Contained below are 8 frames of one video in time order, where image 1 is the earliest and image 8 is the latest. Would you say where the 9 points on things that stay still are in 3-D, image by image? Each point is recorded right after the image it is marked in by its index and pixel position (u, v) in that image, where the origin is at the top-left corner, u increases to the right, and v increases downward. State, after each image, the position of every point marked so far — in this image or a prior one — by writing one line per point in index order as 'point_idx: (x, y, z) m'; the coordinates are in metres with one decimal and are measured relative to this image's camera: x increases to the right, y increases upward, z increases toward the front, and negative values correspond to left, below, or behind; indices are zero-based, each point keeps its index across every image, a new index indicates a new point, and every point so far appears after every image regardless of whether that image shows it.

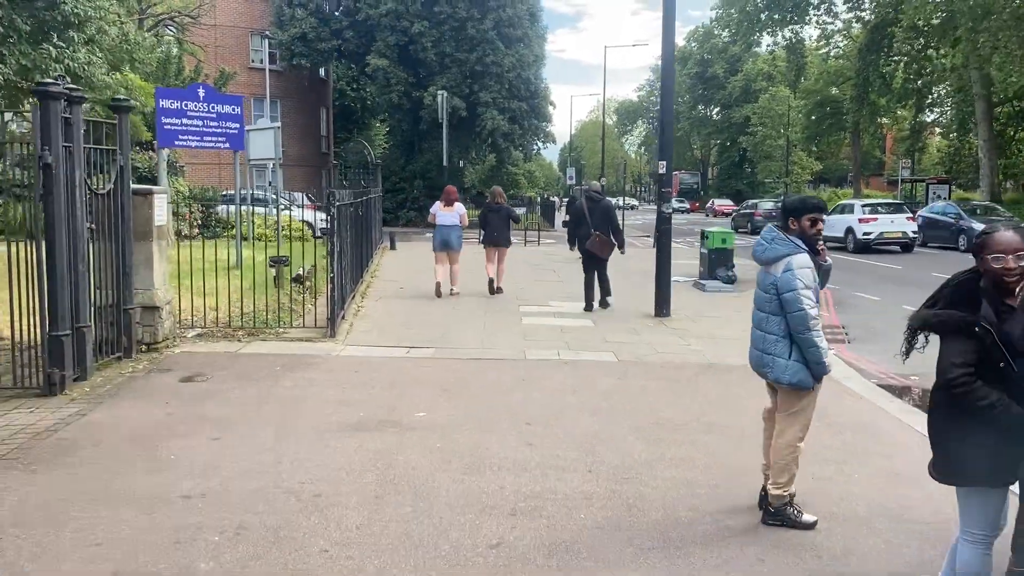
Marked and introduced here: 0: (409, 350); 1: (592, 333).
0: (-1.0, -0.6, +8.0) m
1: (+0.9, -0.5, +9.3) m
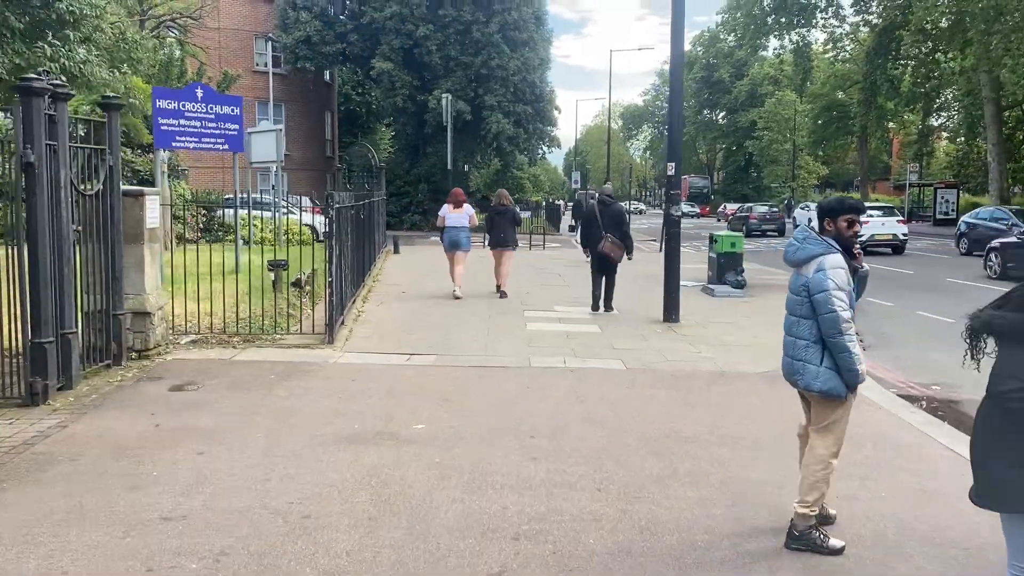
0: (-0.9, -0.6, +7.7) m
1: (+0.9, -0.5, +9.0) m
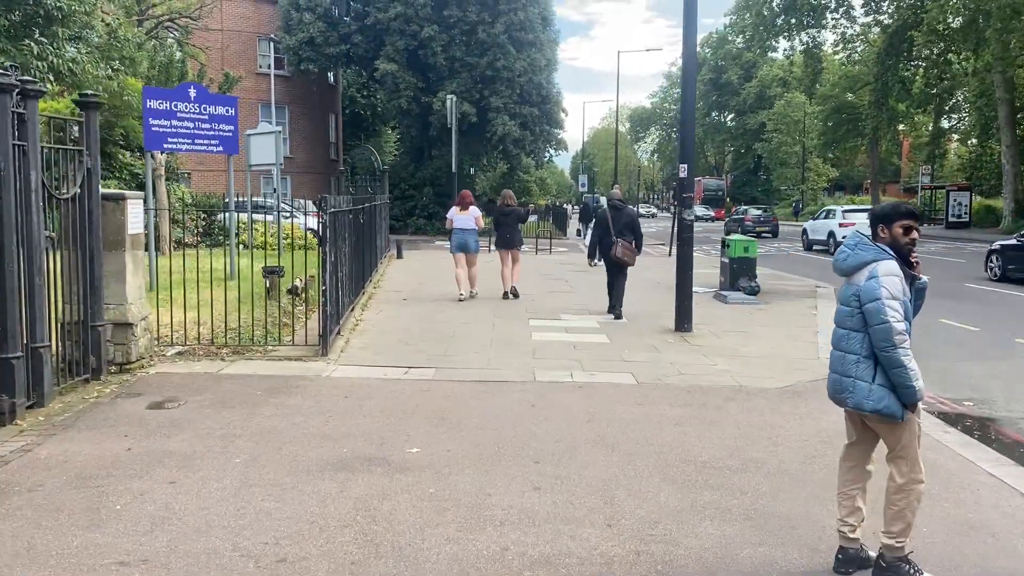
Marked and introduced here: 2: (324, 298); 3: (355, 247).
0: (-0.9, -0.7, +7.3) m
1: (+1.0, -0.6, +8.6) m
2: (-1.7, -0.1, +7.8) m
3: (-2.0, +0.5, +10.8) m
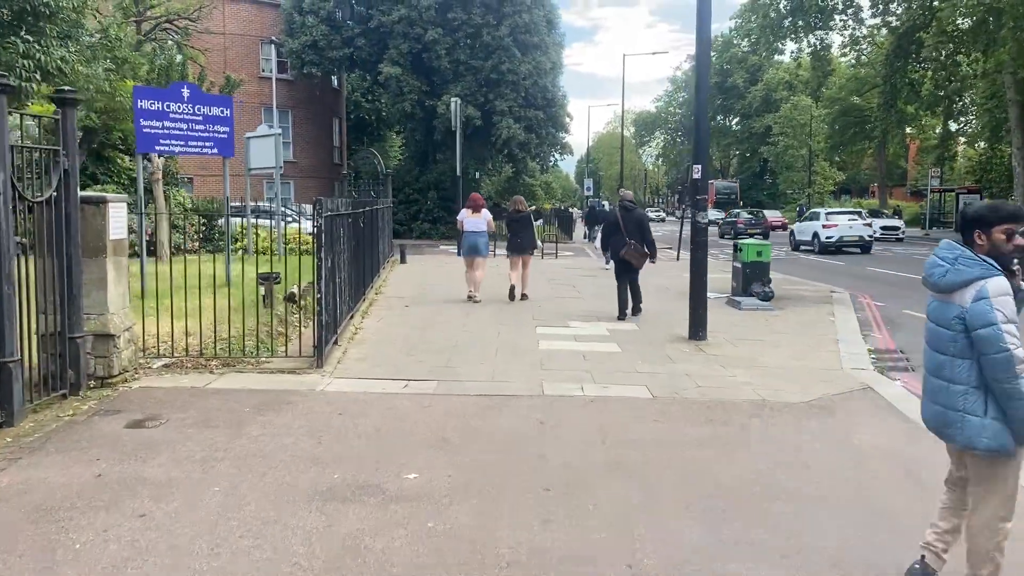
0: (-0.8, -0.8, +6.9) m
1: (+1.0, -0.7, +8.1) m
2: (-1.7, -0.2, +7.4) m
3: (-2.0, +0.4, +10.4) m
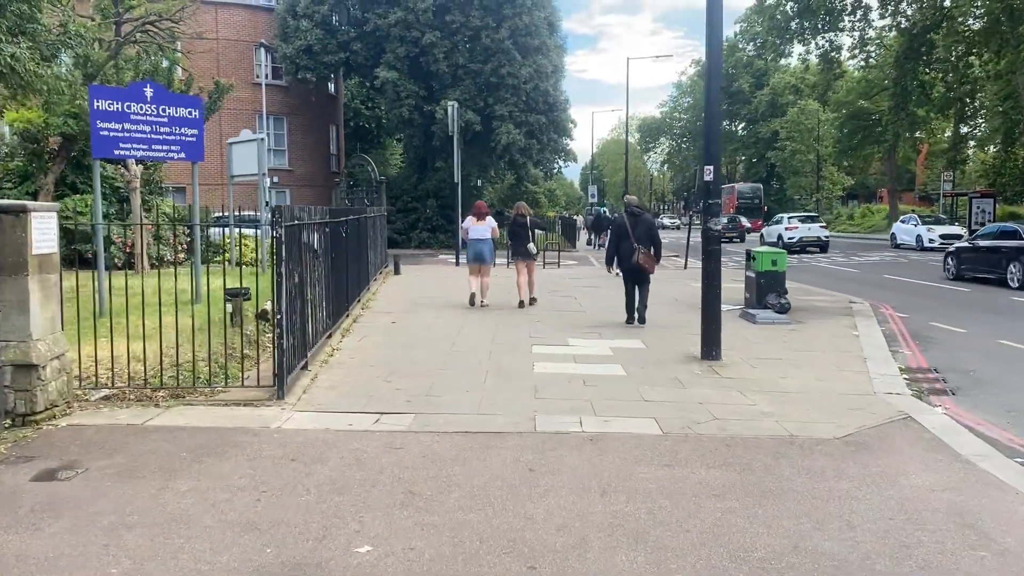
0: (-0.9, -0.9, +5.9) m
1: (+0.9, -0.8, +7.2) m
2: (-1.8, -0.3, +6.5) m
3: (-2.0, +0.3, +9.5) m
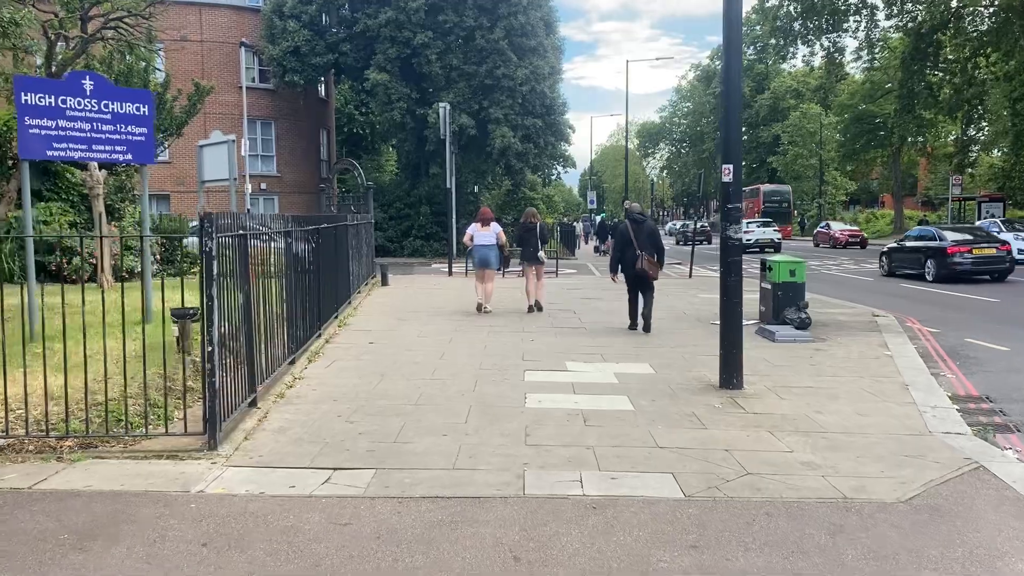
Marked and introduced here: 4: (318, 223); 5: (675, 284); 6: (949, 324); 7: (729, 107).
0: (-1.0, -1.1, +4.8) m
1: (+0.8, -1.0, +6.0) m
2: (-1.9, -0.5, +5.4) m
3: (-2.1, +0.1, +8.4) m
4: (-2.4, +0.8, +10.7) m
5: (+3.8, +0.1, +19.7) m
6: (+6.4, -0.5, +12.5) m
7: (+1.9, +1.5, +7.3) m
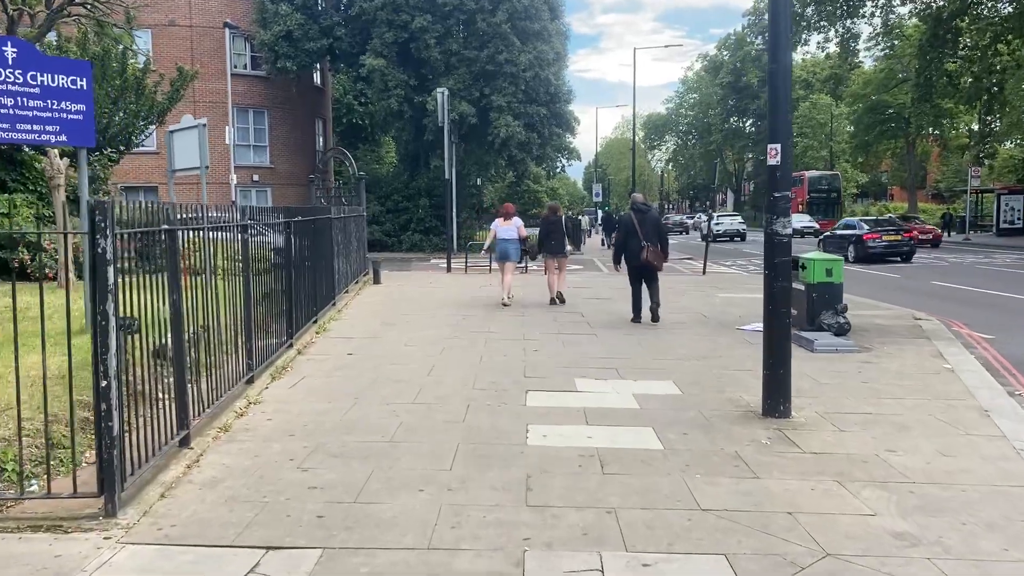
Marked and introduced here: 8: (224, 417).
0: (-1.0, -1.1, +3.5) m
1: (+0.8, -1.0, +4.7) m
2: (-1.9, -0.5, +4.1) m
3: (-2.1, 0.0, +7.1) m
4: (-2.4, +0.8, +9.4) m
5: (+3.8, +0.2, +18.3) m
6: (+6.4, -0.5, +11.1) m
7: (+1.9, +1.5, +6.0) m
8: (-2.0, -0.8, +5.9) m
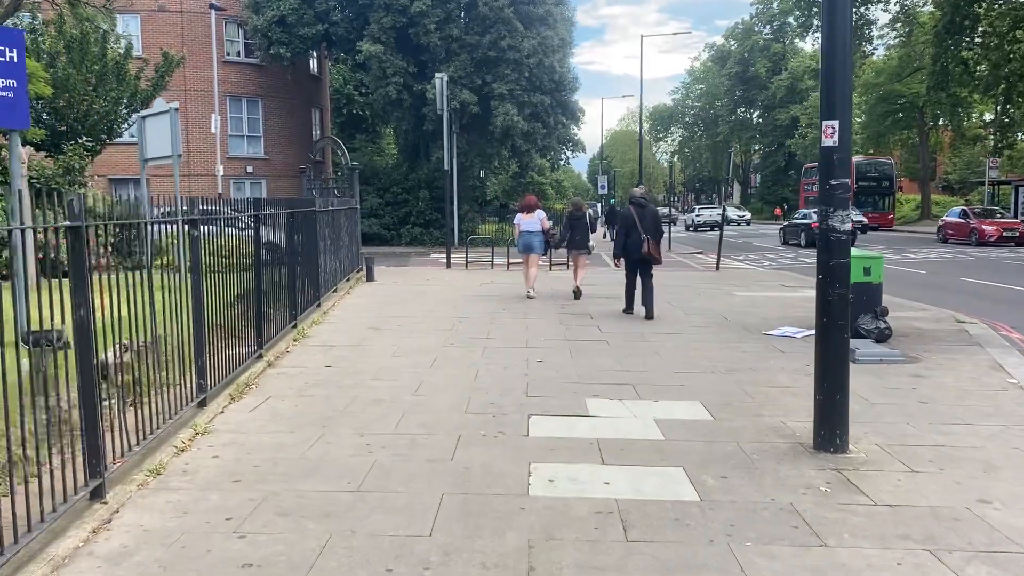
0: (-1.1, -1.2, +2.5) m
1: (+0.8, -1.1, +3.7) m
2: (-1.9, -0.6, +3.0) m
3: (-2.1, 0.0, +6.0) m
4: (-2.4, +0.8, +8.4) m
5: (+3.9, +0.2, +17.3) m
6: (+6.4, -0.5, +10.0) m
7: (+1.9, +1.4, +4.9) m
8: (-2.0, -0.9, +4.8) m
